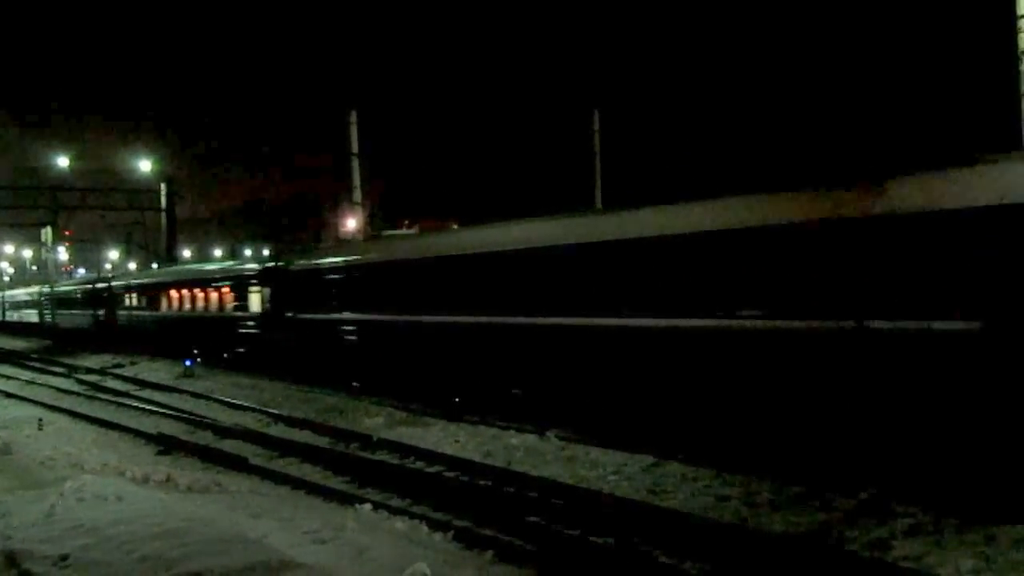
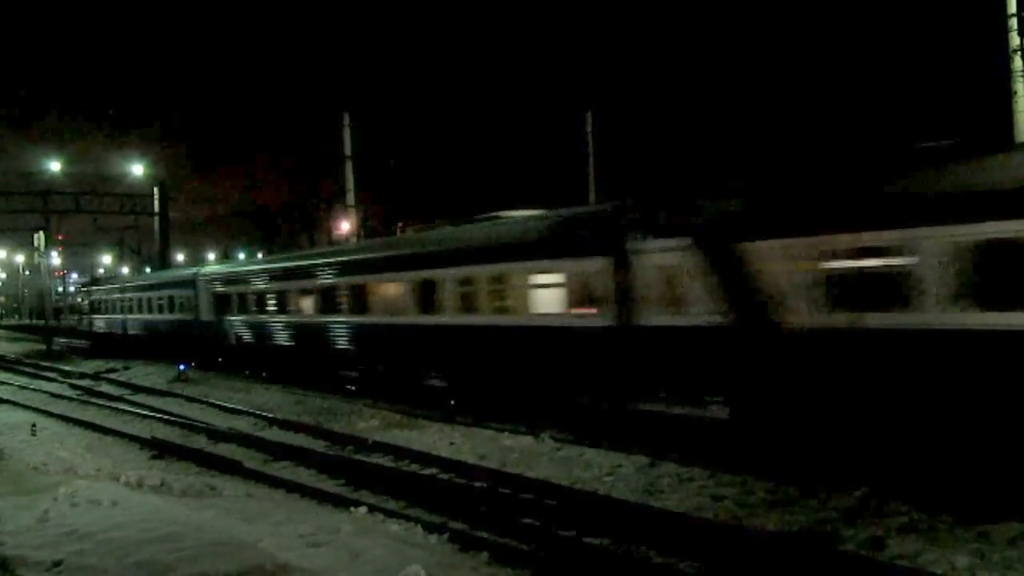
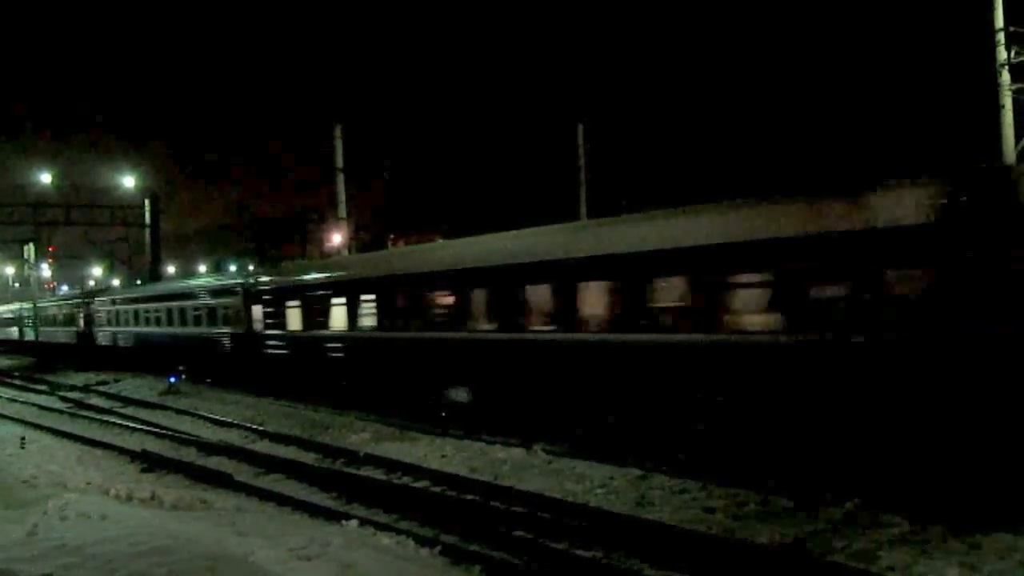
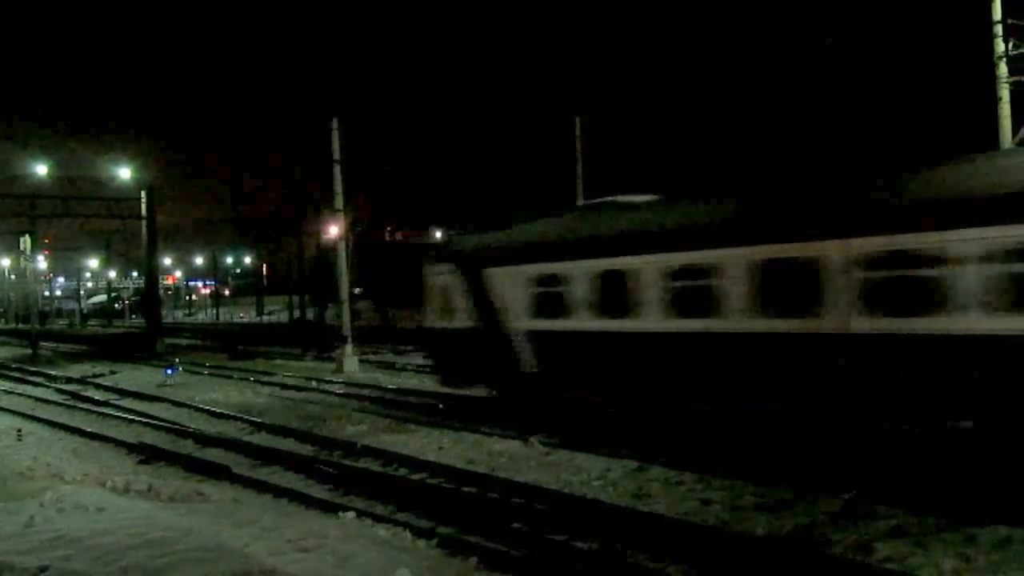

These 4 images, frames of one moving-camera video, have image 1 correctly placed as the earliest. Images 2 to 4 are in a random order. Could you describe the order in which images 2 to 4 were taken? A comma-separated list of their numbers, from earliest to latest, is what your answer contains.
3, 2, 4
